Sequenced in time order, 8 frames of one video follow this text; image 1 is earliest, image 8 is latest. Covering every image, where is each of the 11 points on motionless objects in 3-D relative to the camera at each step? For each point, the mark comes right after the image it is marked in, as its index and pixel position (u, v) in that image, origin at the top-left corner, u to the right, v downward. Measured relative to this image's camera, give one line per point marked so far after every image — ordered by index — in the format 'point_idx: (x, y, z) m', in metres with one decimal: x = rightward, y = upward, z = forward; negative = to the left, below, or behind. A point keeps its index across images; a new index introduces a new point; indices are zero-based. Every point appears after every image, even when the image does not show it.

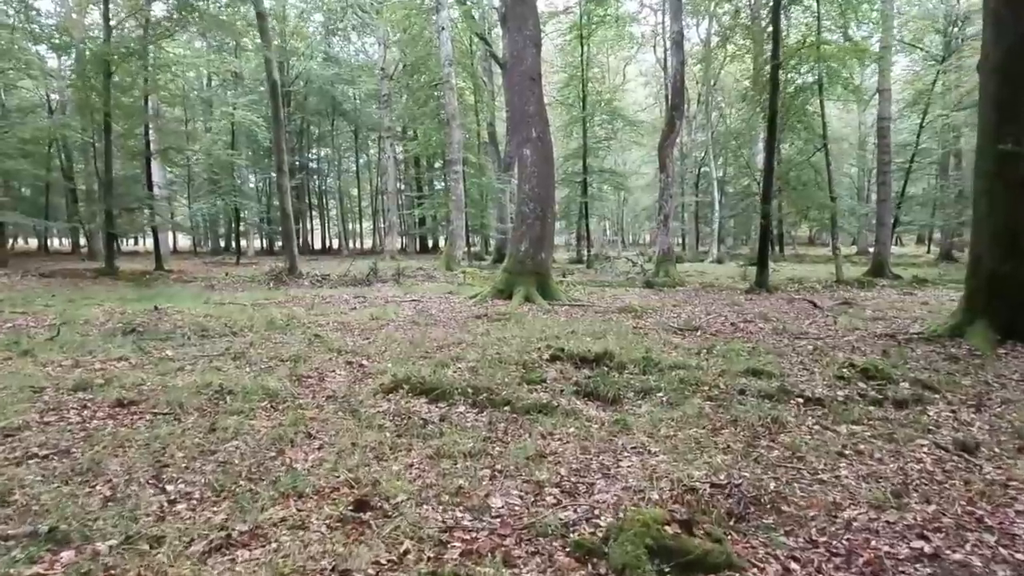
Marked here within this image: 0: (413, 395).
0: (-0.7, -0.8, +4.8) m
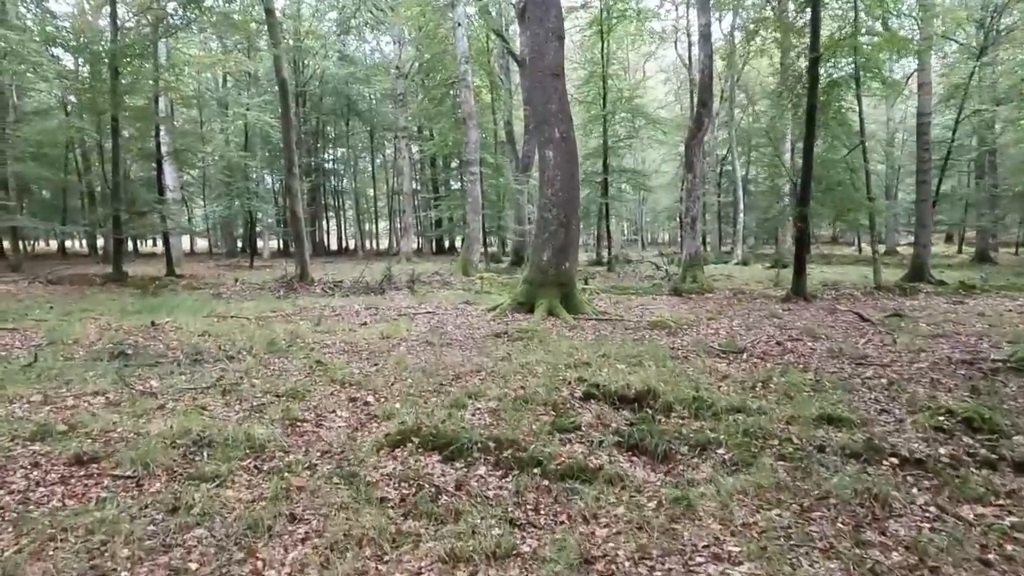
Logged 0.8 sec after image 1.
0: (-0.5, -1.0, +4.1) m
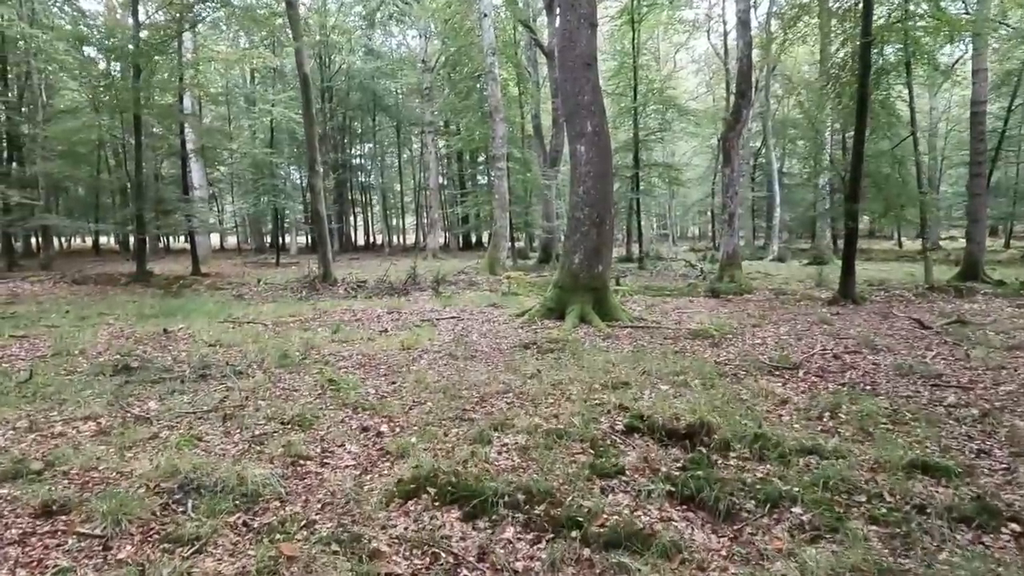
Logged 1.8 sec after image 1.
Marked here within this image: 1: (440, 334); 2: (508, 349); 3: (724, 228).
0: (-0.4, -1.1, +3.5) m
1: (-1.0, -0.6, +8.9) m
2: (-0.1, -0.7, +7.8) m
3: (+5.6, +1.6, +17.3) m
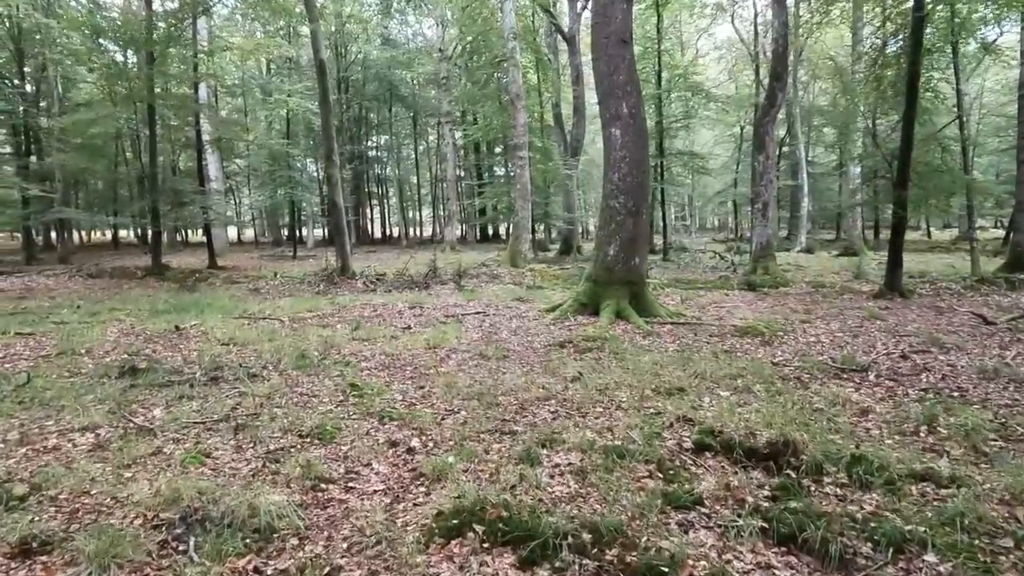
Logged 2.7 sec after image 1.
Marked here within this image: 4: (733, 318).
0: (-0.1, -1.1, +2.9) m
1: (-0.5, -0.5, +8.3) m
2: (+0.3, -0.7, +7.2) m
3: (+6.1, +1.8, +16.6) m
4: (+3.2, -0.4, +9.5) m
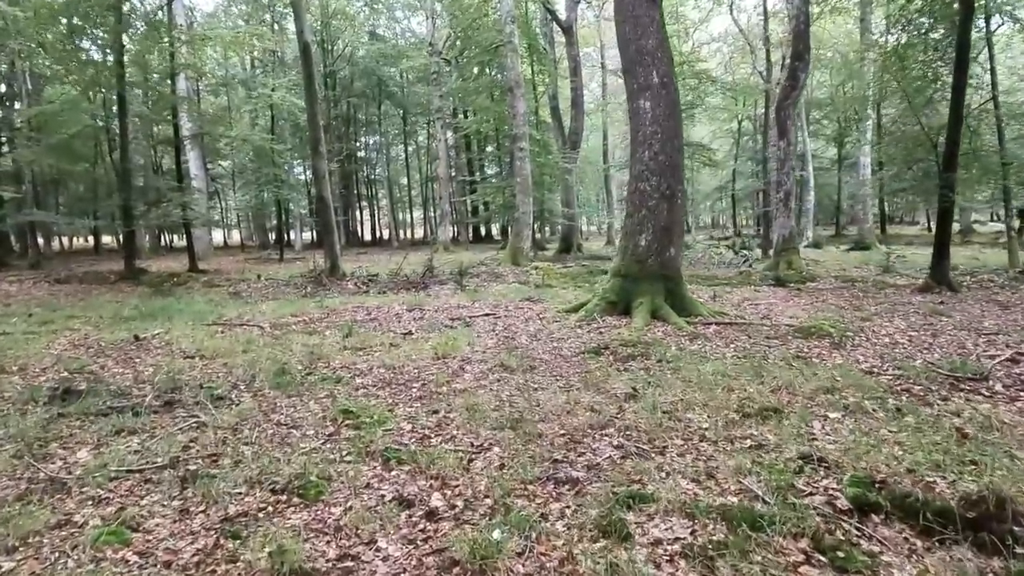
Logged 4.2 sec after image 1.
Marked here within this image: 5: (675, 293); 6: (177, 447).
0: (+0.2, -1.1, +1.6) m
1: (-0.3, -0.5, +7.0) m
2: (+0.6, -0.6, +5.9) m
3: (+6.2, +1.9, +15.4) m
4: (+3.4, -0.4, +8.3) m
5: (+2.0, 0.0, +8.0) m
6: (-1.9, -0.9, +3.8) m
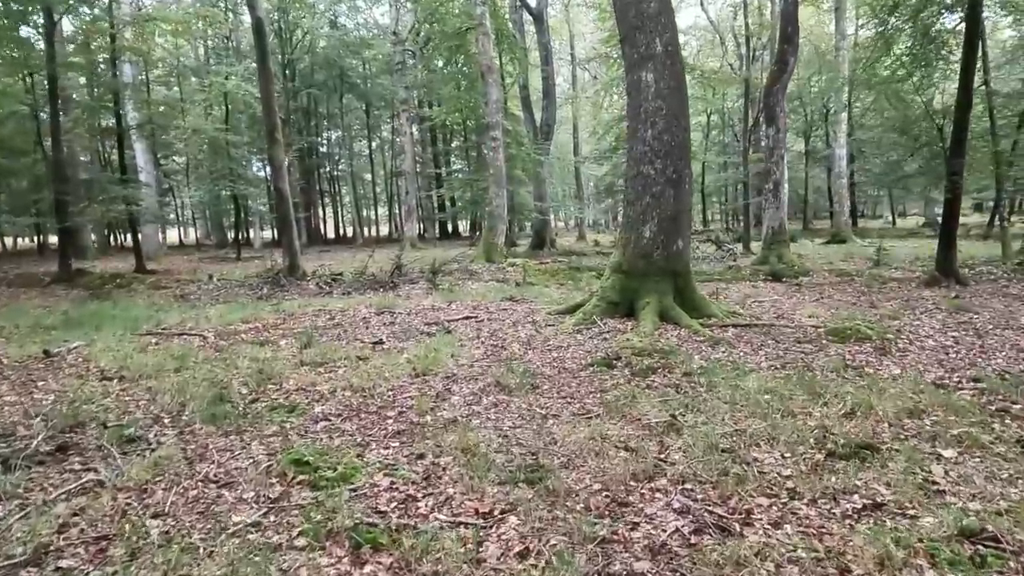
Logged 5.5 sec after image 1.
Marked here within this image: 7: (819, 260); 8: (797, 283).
0: (+0.4, -1.1, +0.6) m
1: (-0.4, -0.5, +6.0) m
2: (+0.5, -0.6, +4.9) m
3: (+5.7, +2.0, +14.6) m
4: (+3.2, -0.3, +7.4) m
5: (+1.8, 0.0, +7.1) m
6: (-1.8, -0.9, +2.7) m
7: (+7.8, +0.7, +16.7) m
8: (+5.0, +0.1, +11.5) m
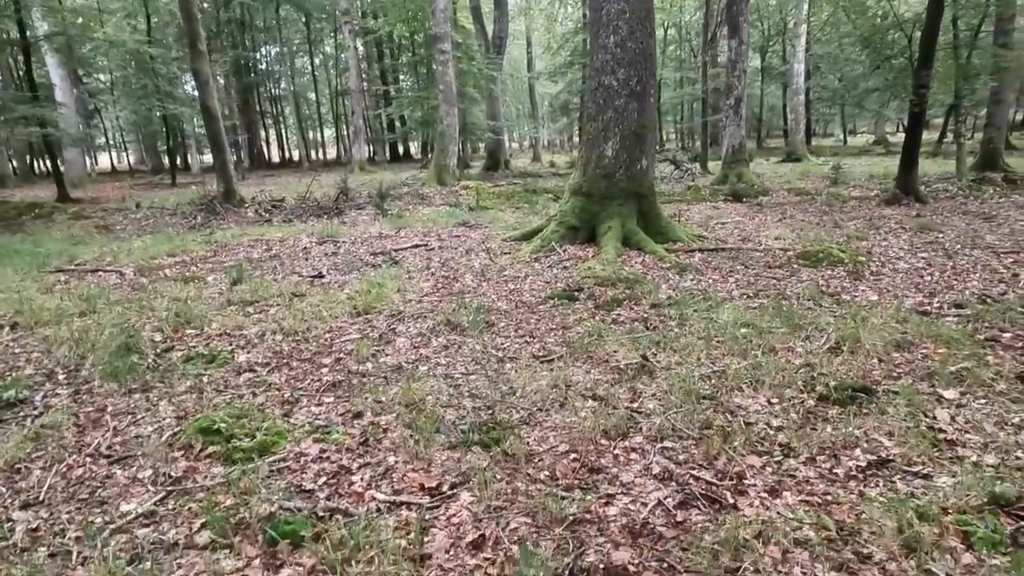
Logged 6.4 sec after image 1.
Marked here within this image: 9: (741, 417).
0: (+0.4, -1.1, +0.2) m
1: (-0.8, +0.1, +5.4) m
2: (+0.2, -0.1, +4.5) m
3: (+4.6, +3.7, +14.2) m
4: (+2.7, +0.5, +7.1) m
5: (+1.3, +0.8, +6.6) m
6: (-2.0, -0.8, +2.1) m
7: (+6.7, +2.7, +16.5) m
8: (+4.2, +1.4, +11.2) m
9: (+0.9, -0.5, +2.6) m
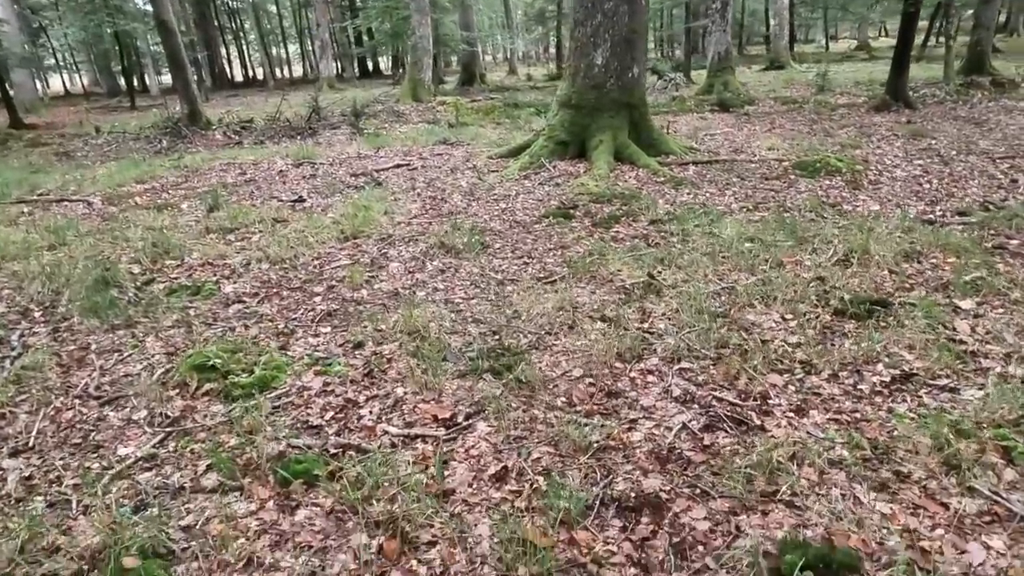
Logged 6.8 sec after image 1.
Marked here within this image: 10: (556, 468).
0: (+0.5, -1.0, +0.2) m
1: (-0.9, +0.7, +5.2) m
2: (+0.2, +0.4, +4.3) m
3: (+4.2, +5.5, +13.6) m
4: (+2.6, +1.5, +6.9) m
5: (+1.2, +1.6, +6.4) m
6: (-1.9, -0.6, +2.0) m
7: (+6.1, +4.9, +16.1) m
8: (+3.9, +2.9, +10.9) m
9: (+1.0, -0.2, +2.6) m
10: (+0.1, -0.5, +1.8) m
